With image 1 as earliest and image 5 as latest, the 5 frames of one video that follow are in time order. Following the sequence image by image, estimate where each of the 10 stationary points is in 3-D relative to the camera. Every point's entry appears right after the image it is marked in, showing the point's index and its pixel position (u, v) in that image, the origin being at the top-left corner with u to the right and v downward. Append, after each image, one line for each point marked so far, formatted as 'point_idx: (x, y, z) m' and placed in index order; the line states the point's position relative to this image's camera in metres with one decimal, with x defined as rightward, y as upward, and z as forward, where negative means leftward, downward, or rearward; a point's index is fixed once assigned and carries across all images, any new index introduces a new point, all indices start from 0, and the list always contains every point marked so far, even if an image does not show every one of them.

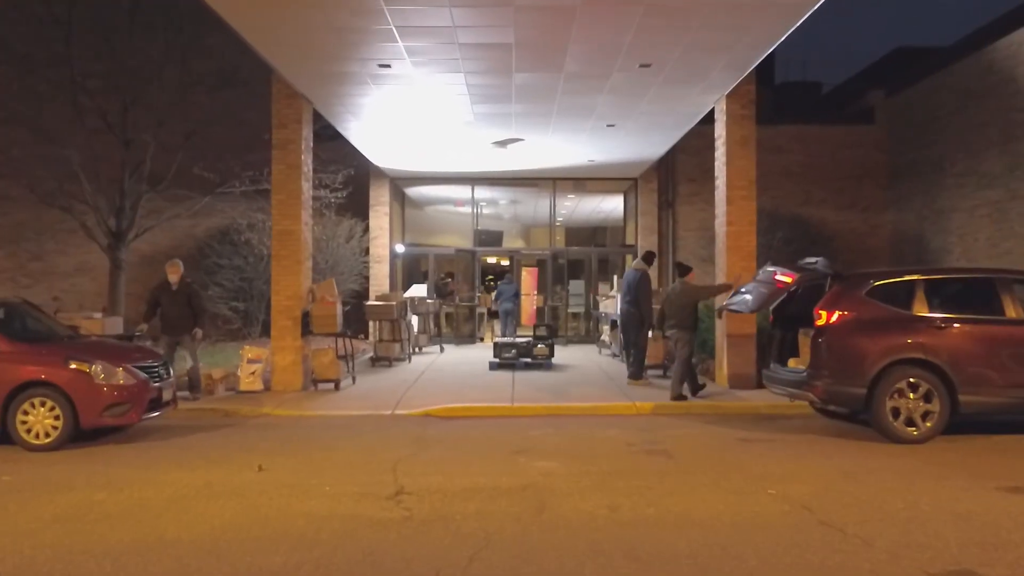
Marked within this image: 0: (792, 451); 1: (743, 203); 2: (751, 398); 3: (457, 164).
0: (+3.1, -1.8, +8.6) m
1: (+3.9, +1.4, +12.9) m
2: (+3.6, -1.7, +11.5) m
3: (-1.4, +3.2, +20.1) m
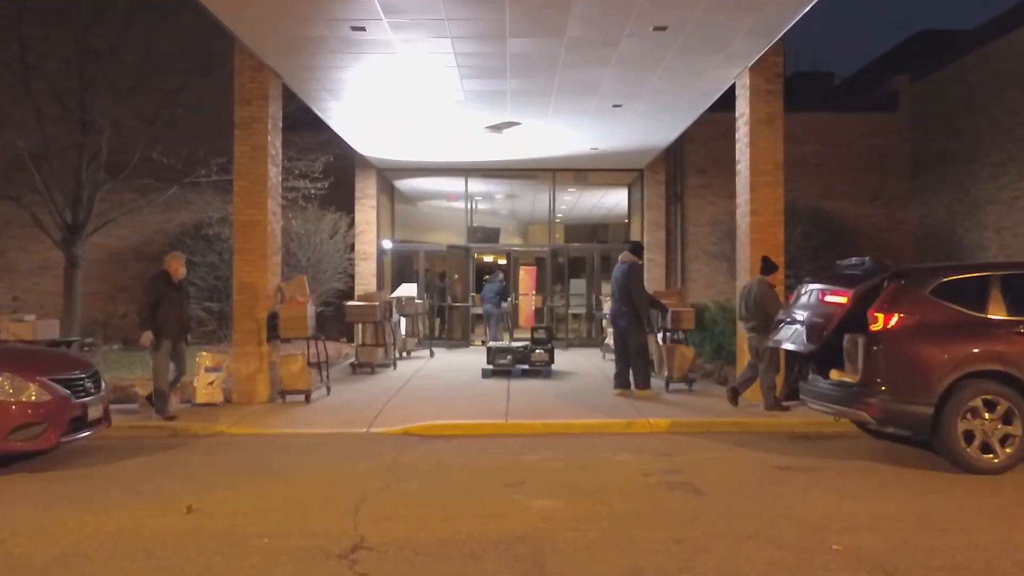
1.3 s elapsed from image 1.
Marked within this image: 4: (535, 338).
0: (+3.1, -1.8, +7.1) m
1: (+3.8, +1.5, +11.4) m
2: (+3.5, -1.6, +10.0) m
3: (-1.5, +3.3, +18.6) m
4: (+0.4, -0.9, +14.3) m
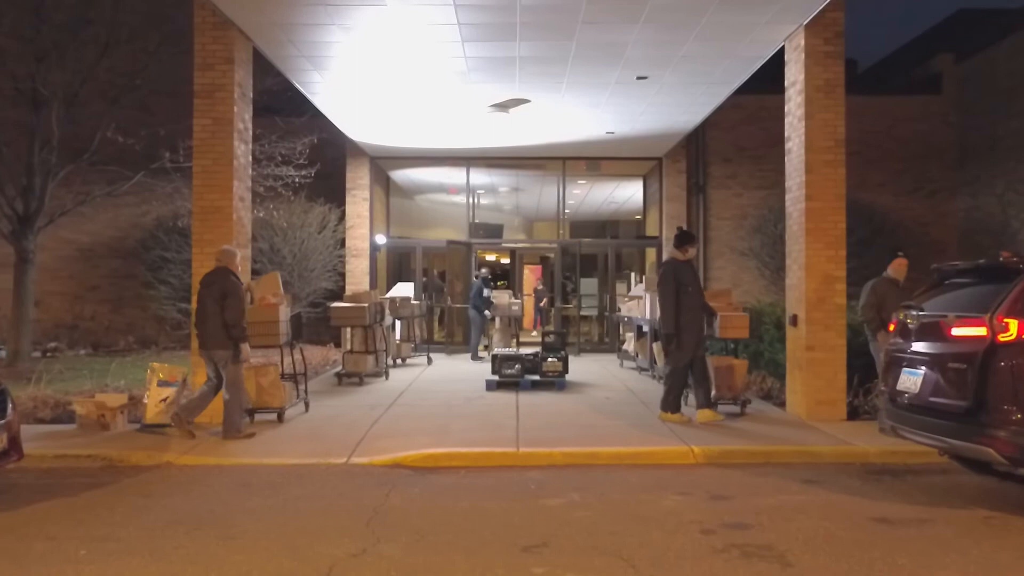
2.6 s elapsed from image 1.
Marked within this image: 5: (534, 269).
0: (+3.2, -1.8, +5.3) m
1: (+3.9, +1.5, +9.6) m
2: (+3.6, -1.6, +8.2) m
3: (-1.4, +3.3, +16.8) m
4: (+0.6, -0.9, +12.5) m
5: (+0.6, +0.5, +19.7) m
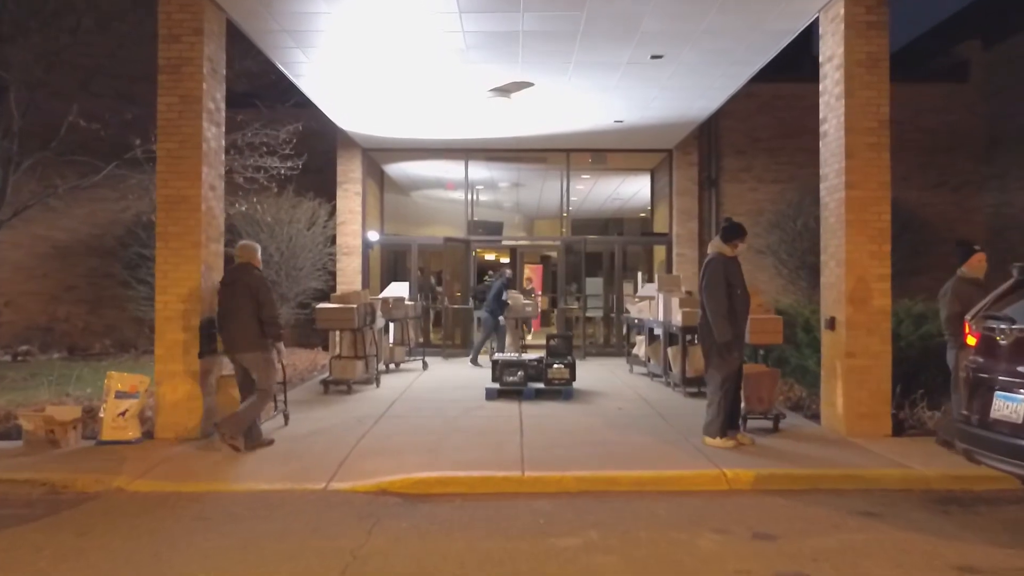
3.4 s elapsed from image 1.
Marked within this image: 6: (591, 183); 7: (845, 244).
0: (+3.2, -1.8, +4.2) m
1: (+4.0, +1.5, +8.5) m
2: (+3.7, -1.6, +7.1) m
3: (-1.3, +3.3, +15.7) m
4: (+0.6, -0.9, +11.4) m
5: (+0.6, +0.5, +18.6) m
6: (+2.0, +2.6, +18.9) m
7: (+3.7, +0.5, +8.5) m
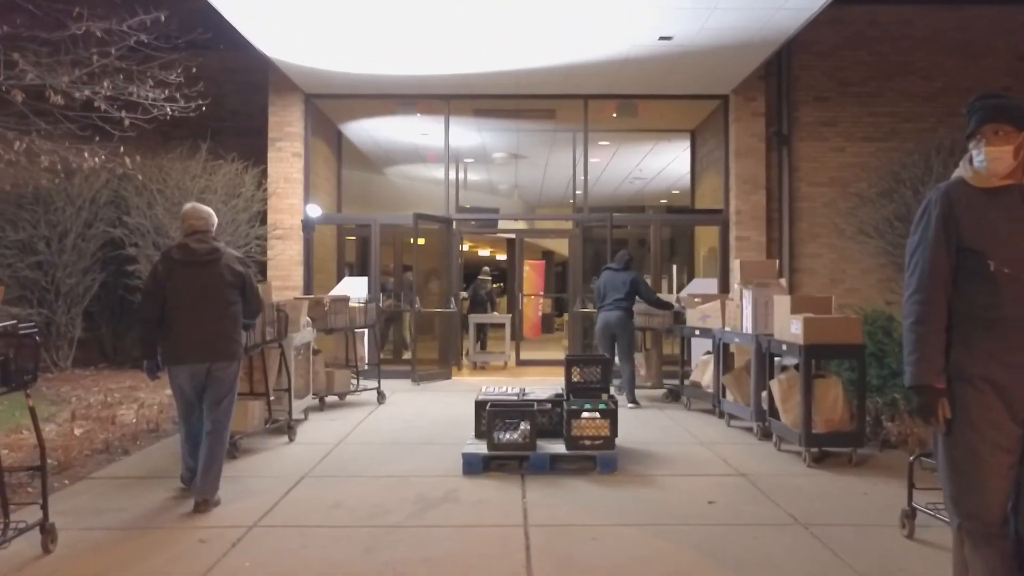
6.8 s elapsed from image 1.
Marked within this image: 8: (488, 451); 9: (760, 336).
0: (+3.2, -1.7, -0.6) m
1: (+4.0, +1.6, +3.8) m
2: (+3.7, -1.5, +2.3) m
3: (-1.4, +3.3, +10.9) m
4: (+0.6, -0.8, +6.6) m
5: (+0.5, +0.5, +13.8) m
6: (+1.9, +2.7, +14.1) m
7: (+3.7, +0.6, +3.8) m
8: (-0.2, -1.3, +6.4) m
9: (+2.4, -0.4, +7.3) m
